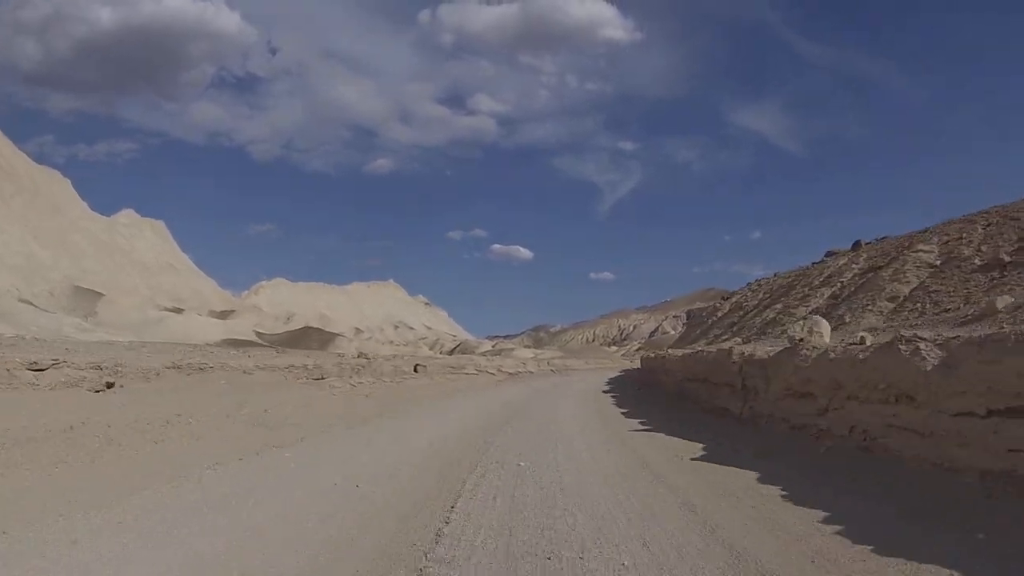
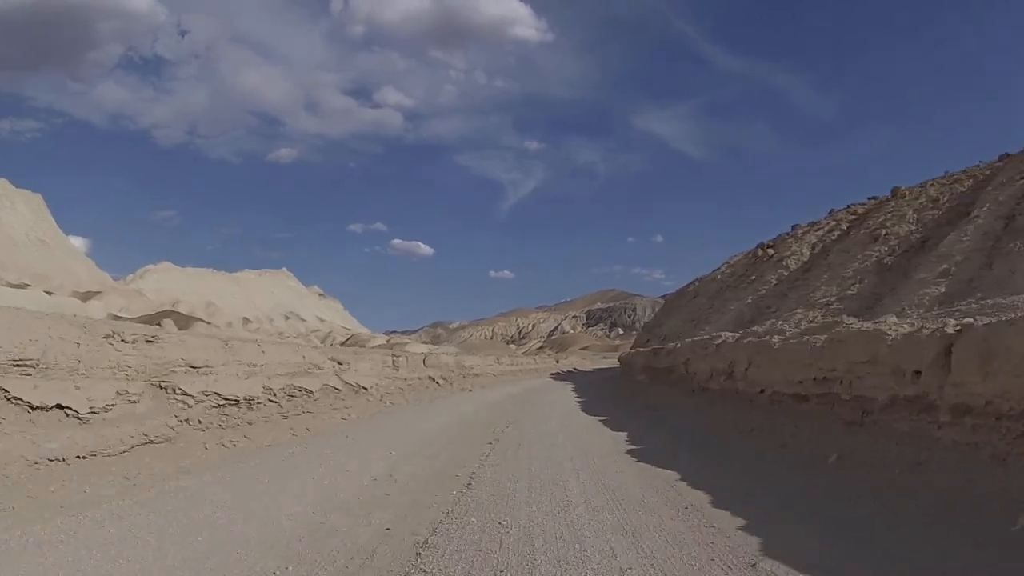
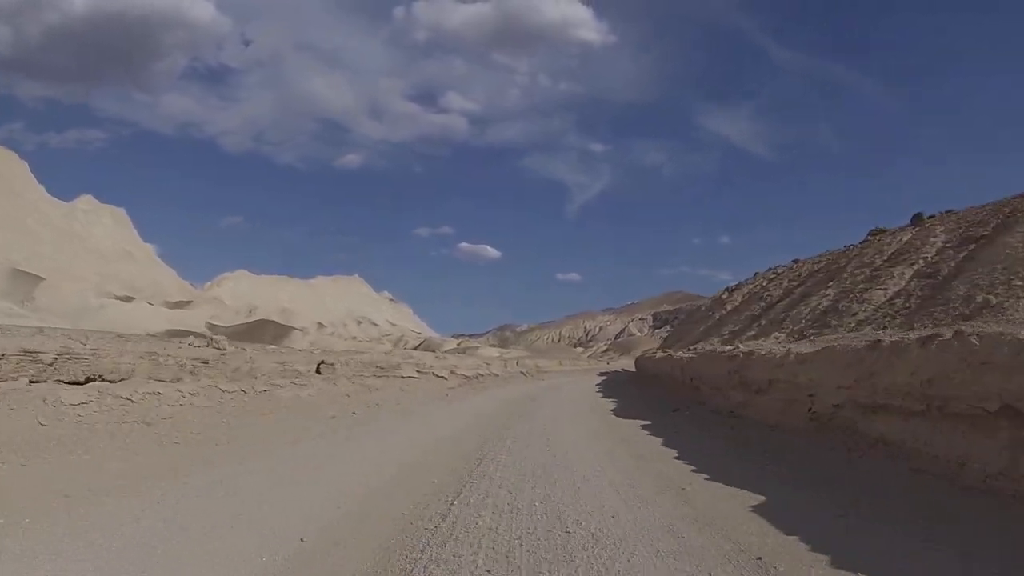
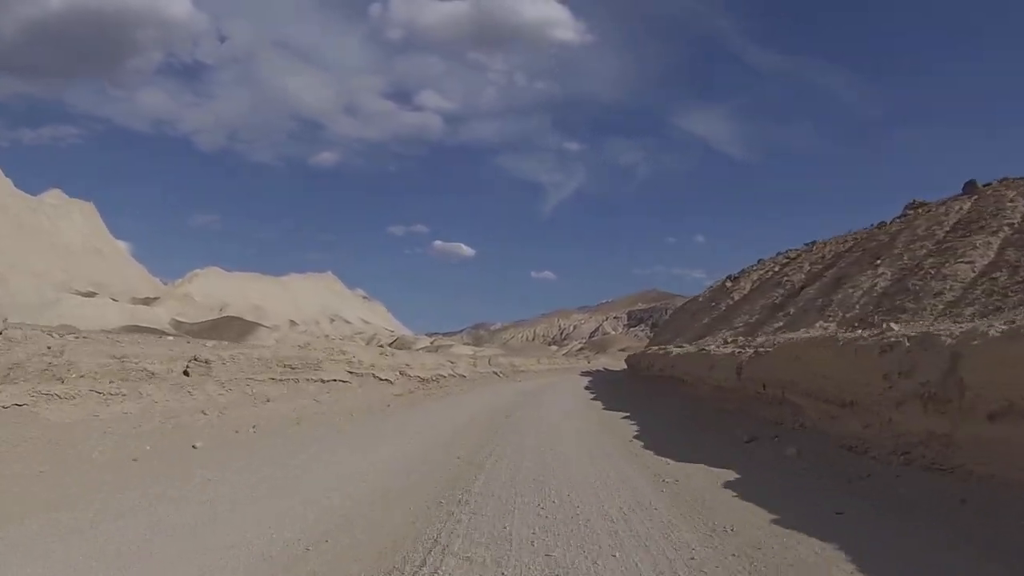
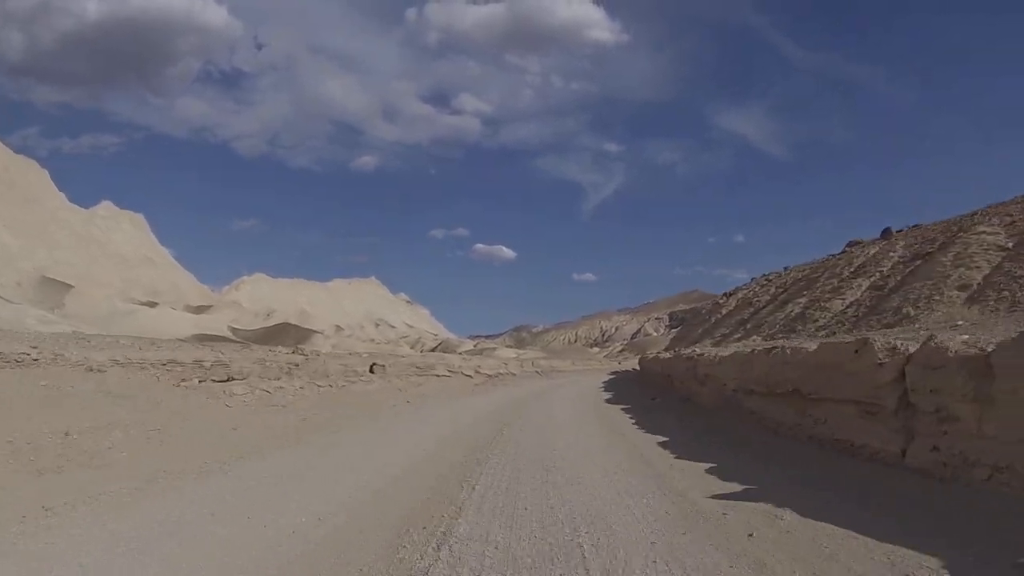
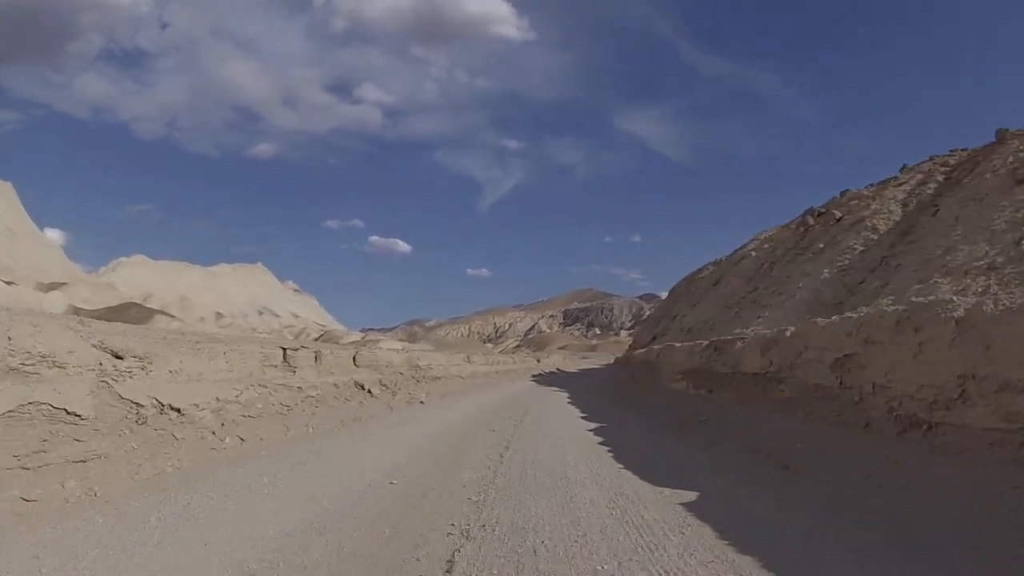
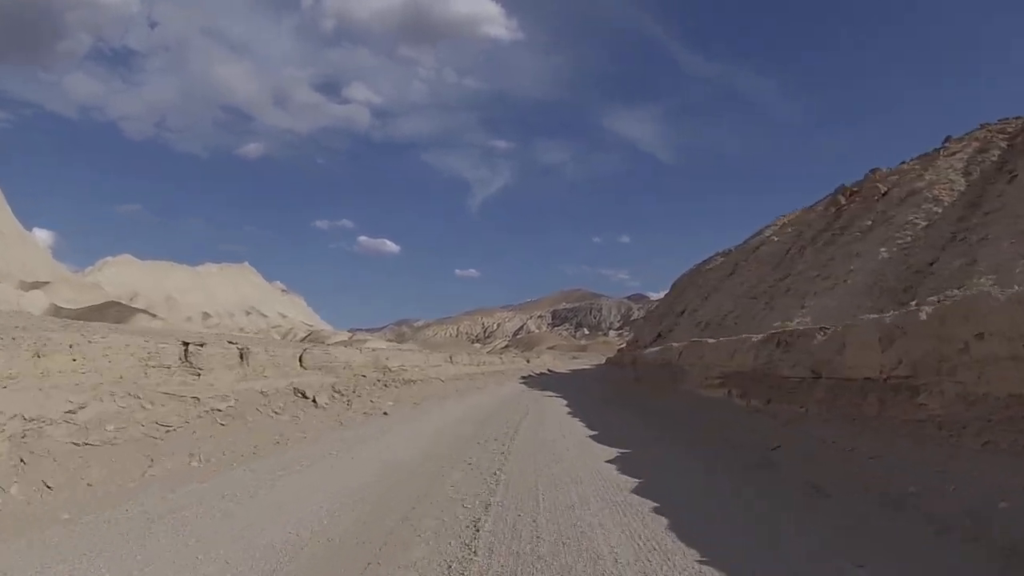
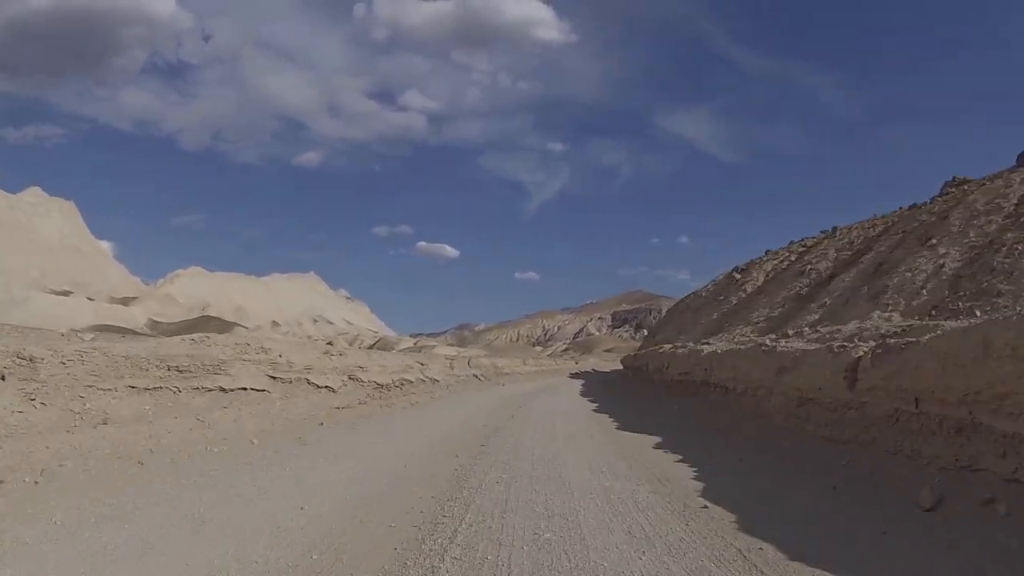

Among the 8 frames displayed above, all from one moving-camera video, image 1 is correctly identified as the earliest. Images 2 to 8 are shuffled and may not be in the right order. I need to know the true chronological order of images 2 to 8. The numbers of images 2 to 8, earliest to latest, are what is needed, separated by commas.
5, 3, 4, 8, 2, 6, 7
